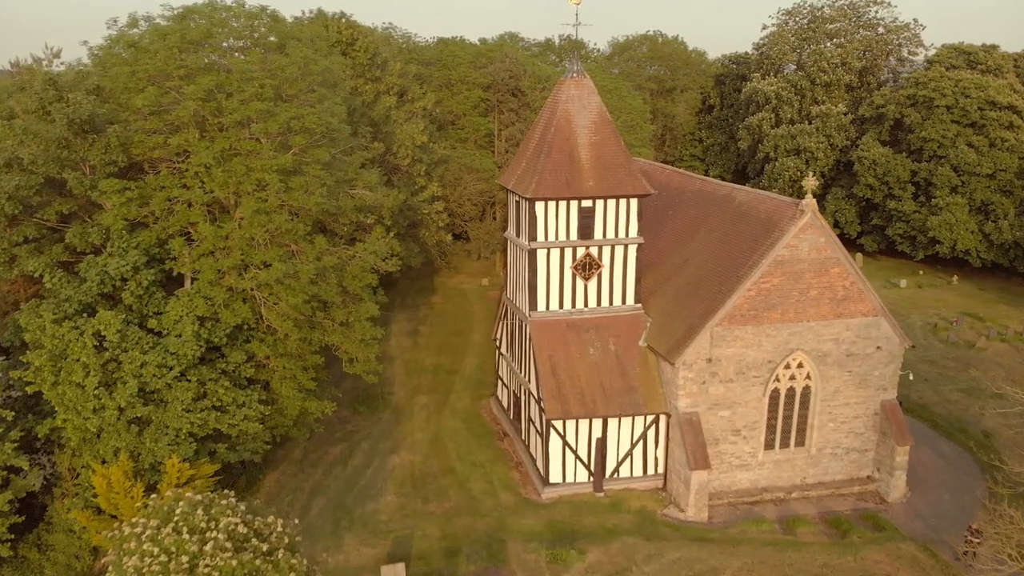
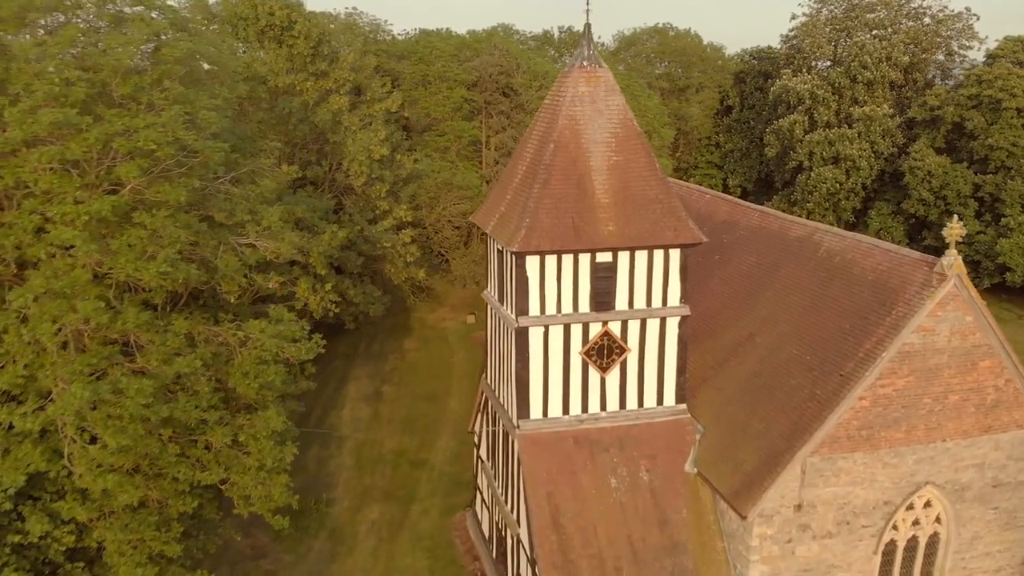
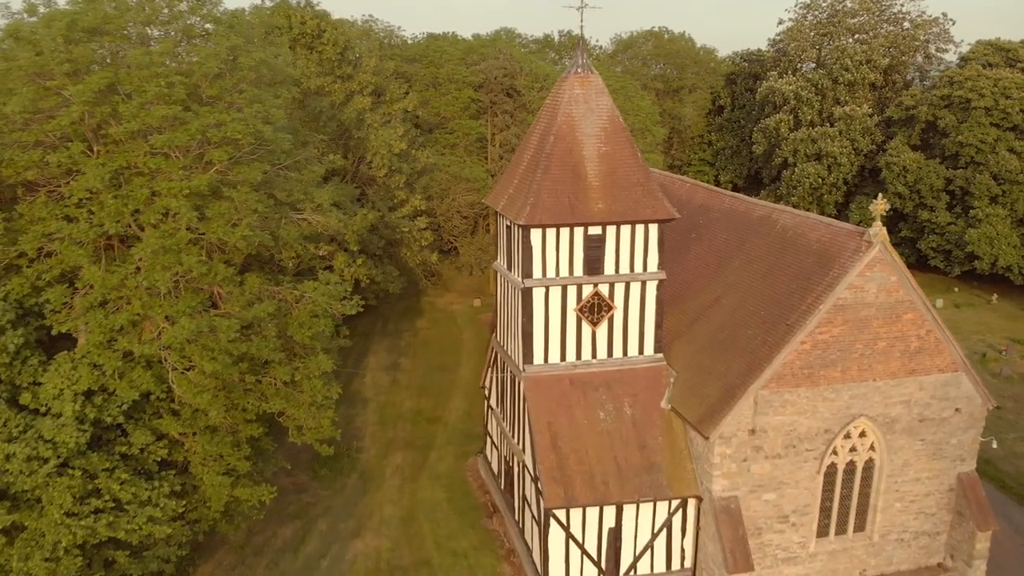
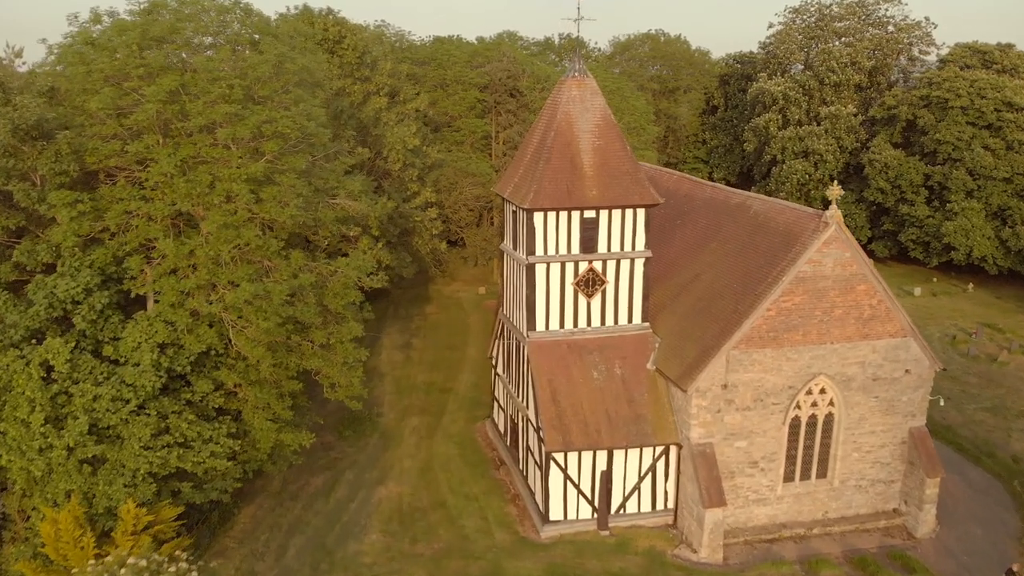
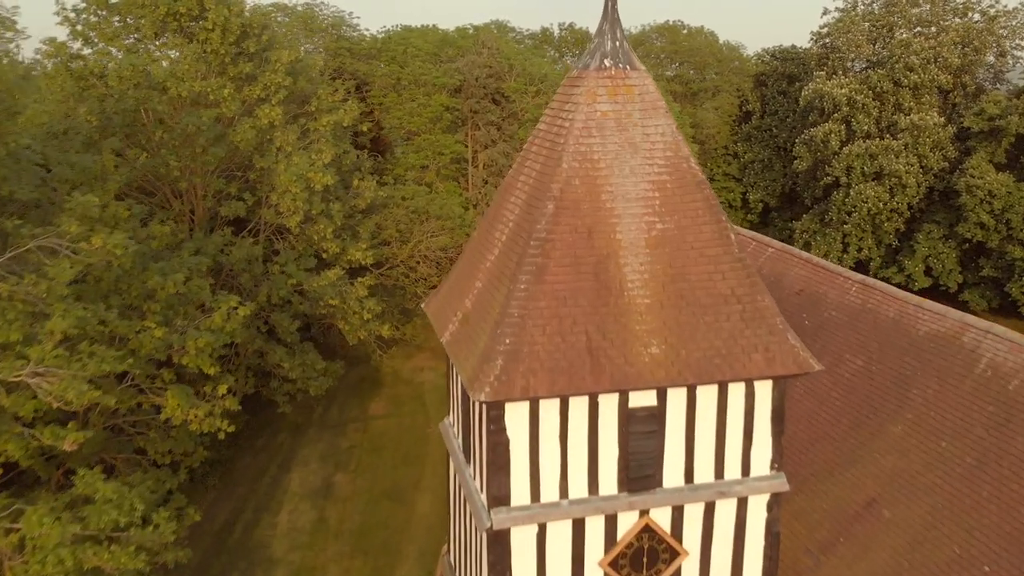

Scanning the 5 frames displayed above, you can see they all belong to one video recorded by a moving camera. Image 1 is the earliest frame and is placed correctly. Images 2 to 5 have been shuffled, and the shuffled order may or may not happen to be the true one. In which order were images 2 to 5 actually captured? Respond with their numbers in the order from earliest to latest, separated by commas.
4, 3, 2, 5
